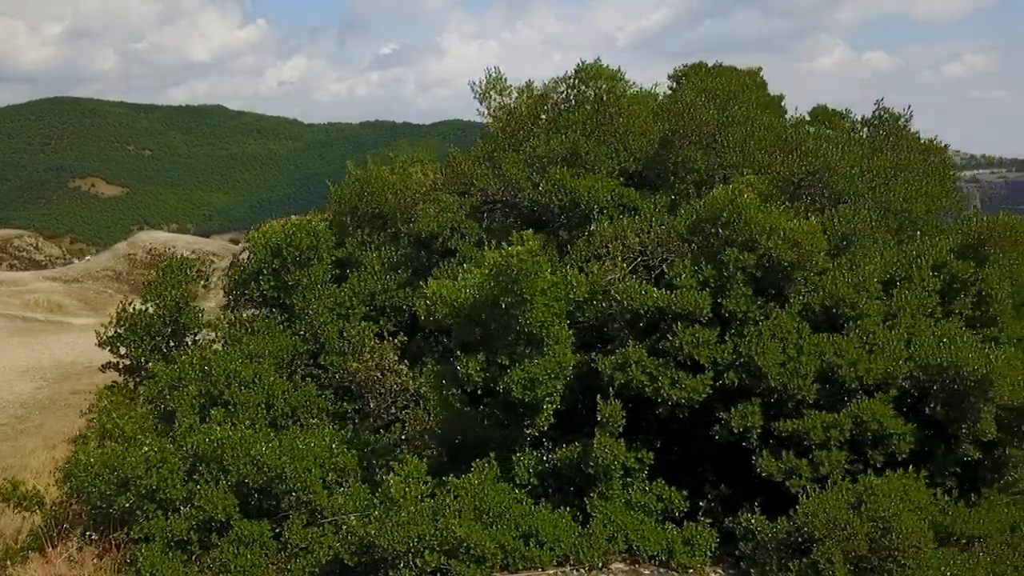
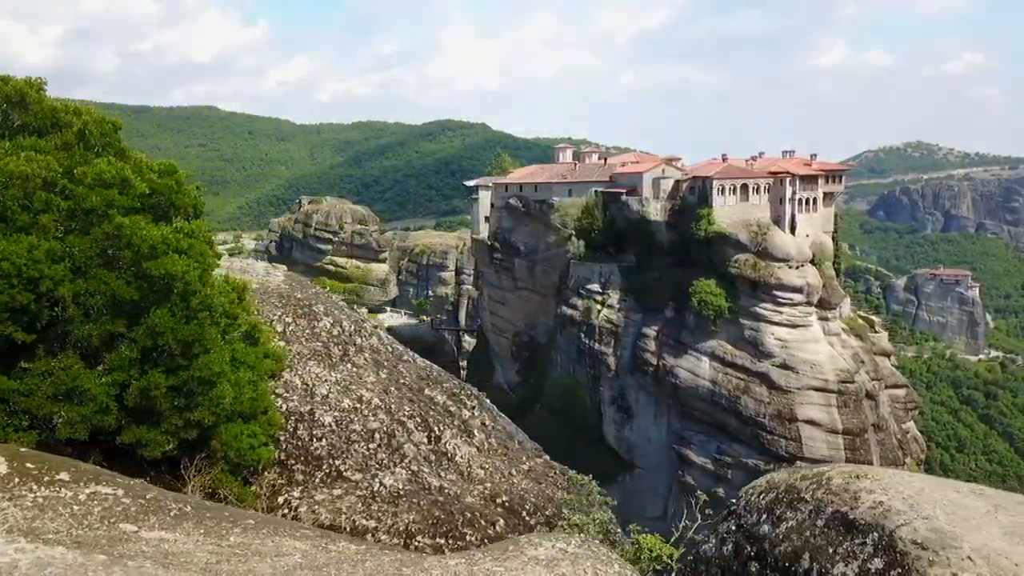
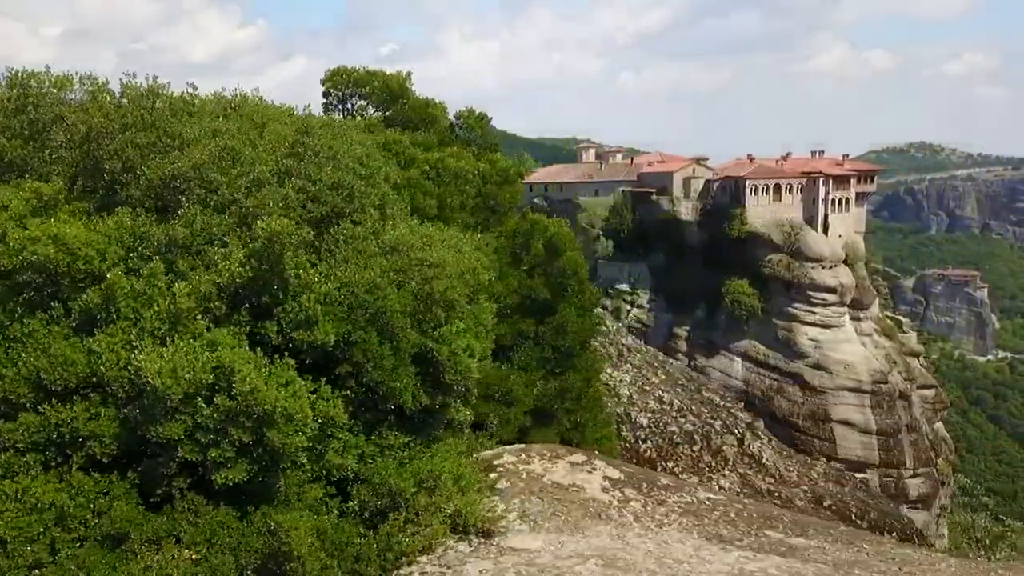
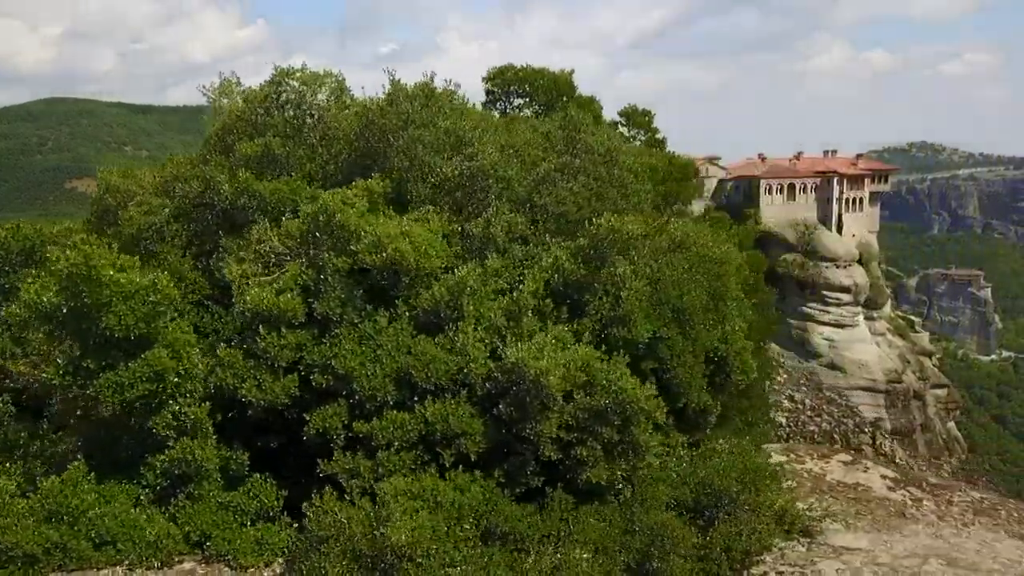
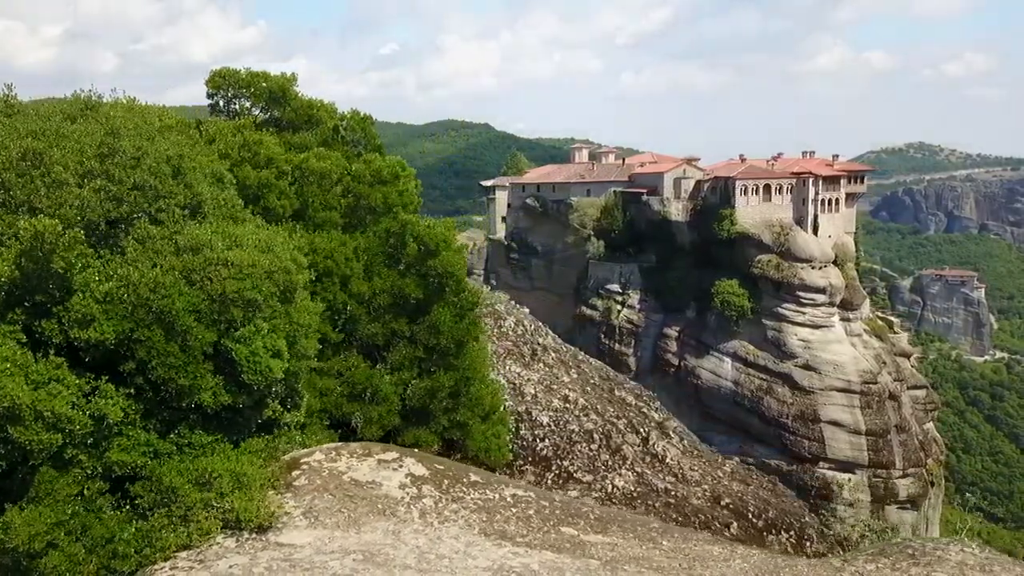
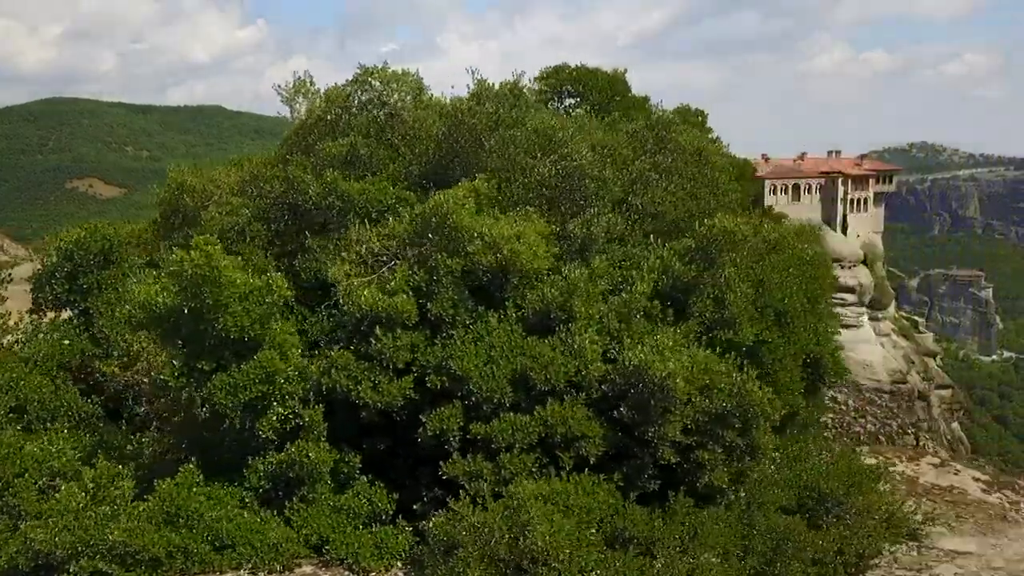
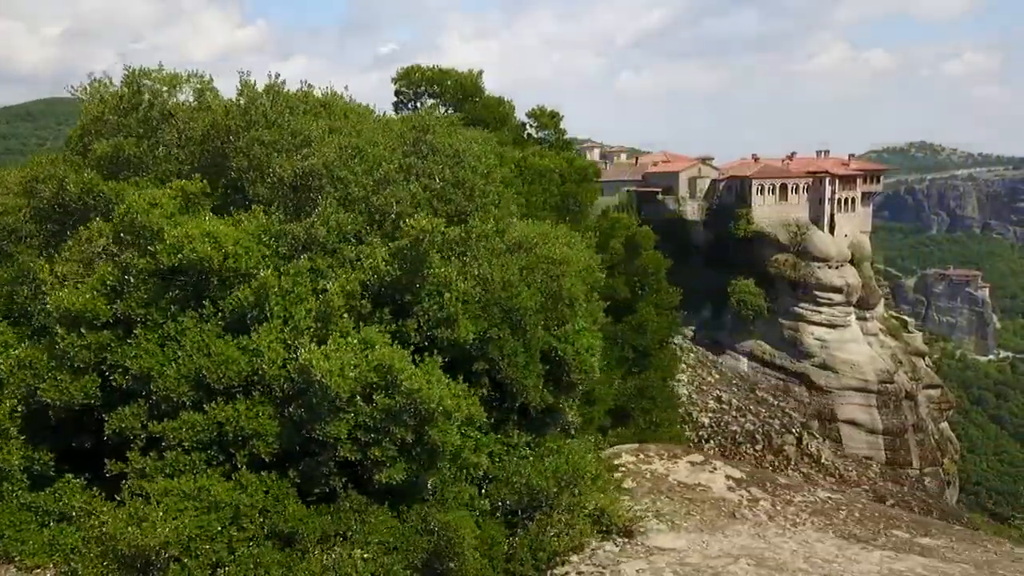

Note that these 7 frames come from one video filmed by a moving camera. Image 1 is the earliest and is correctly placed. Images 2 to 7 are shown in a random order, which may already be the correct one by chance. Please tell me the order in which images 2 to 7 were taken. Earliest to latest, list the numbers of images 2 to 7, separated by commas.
6, 4, 7, 3, 5, 2
